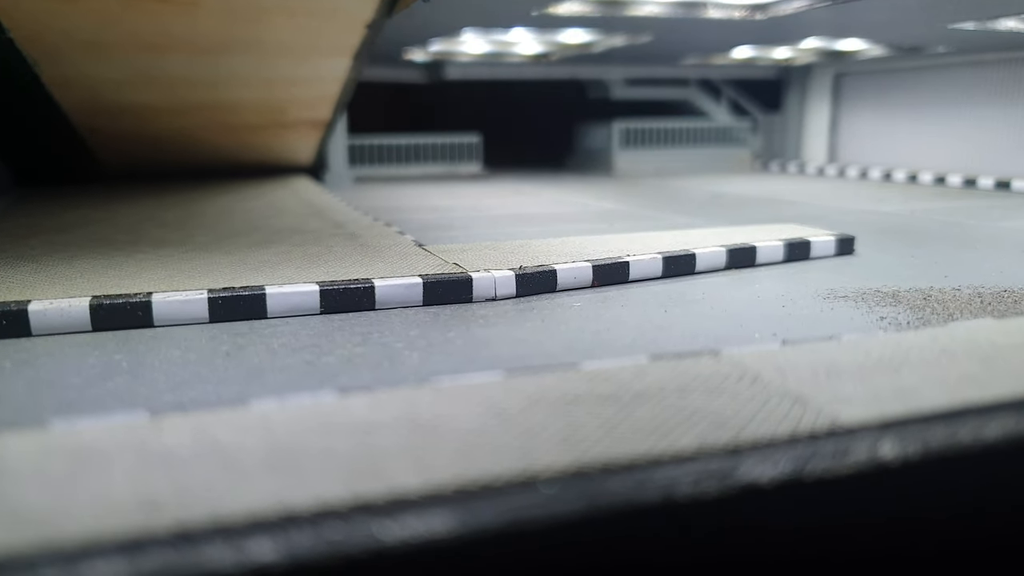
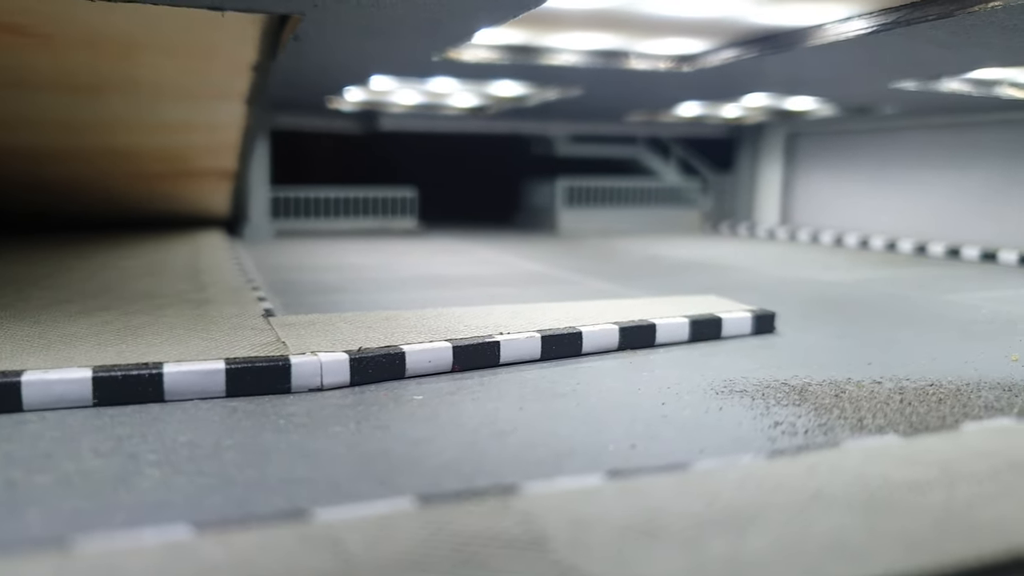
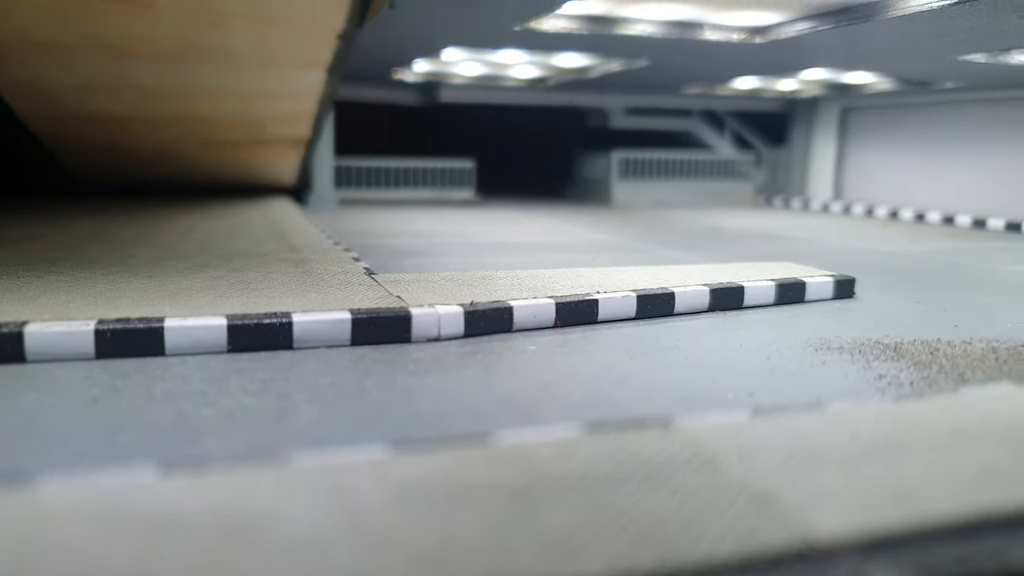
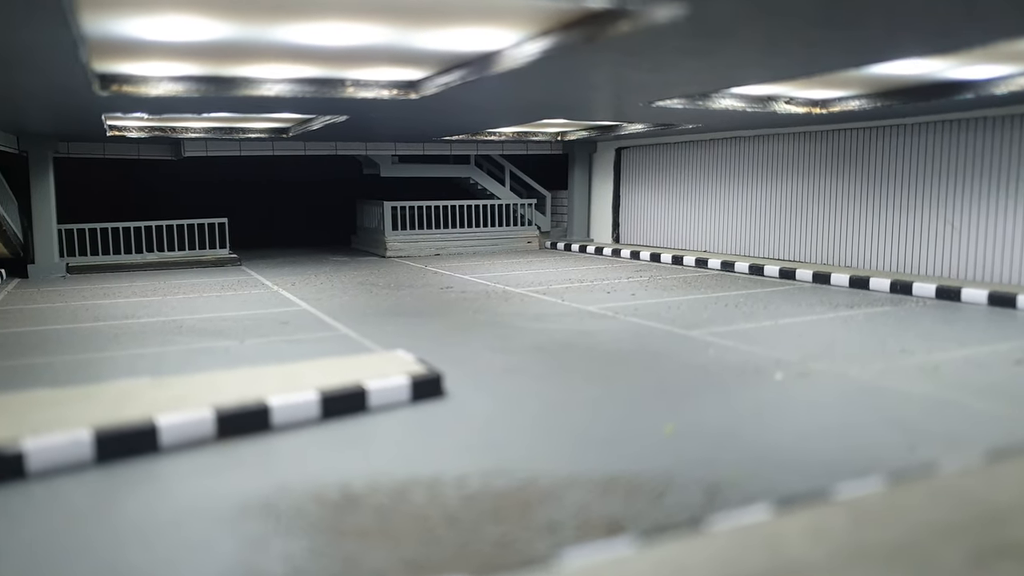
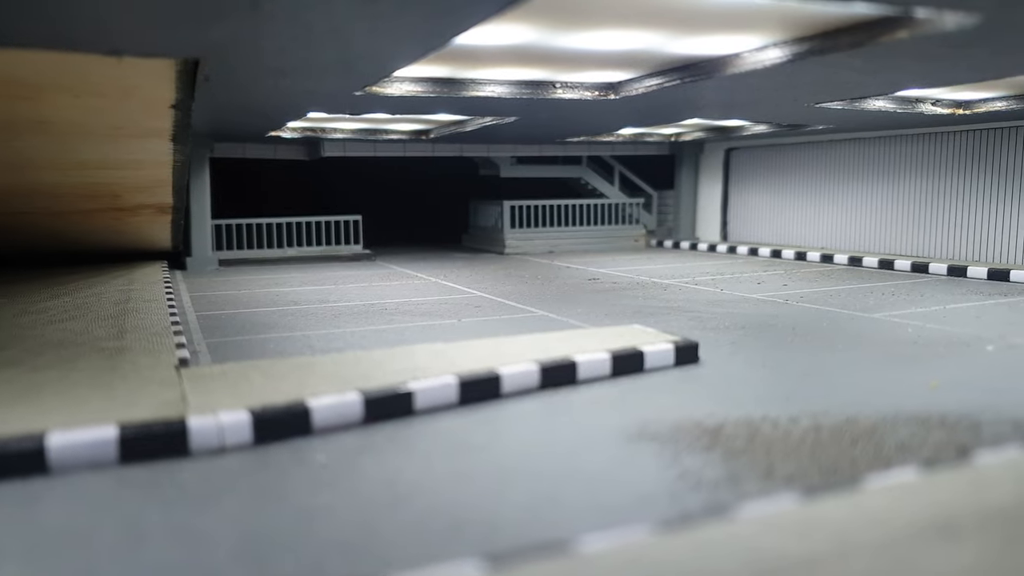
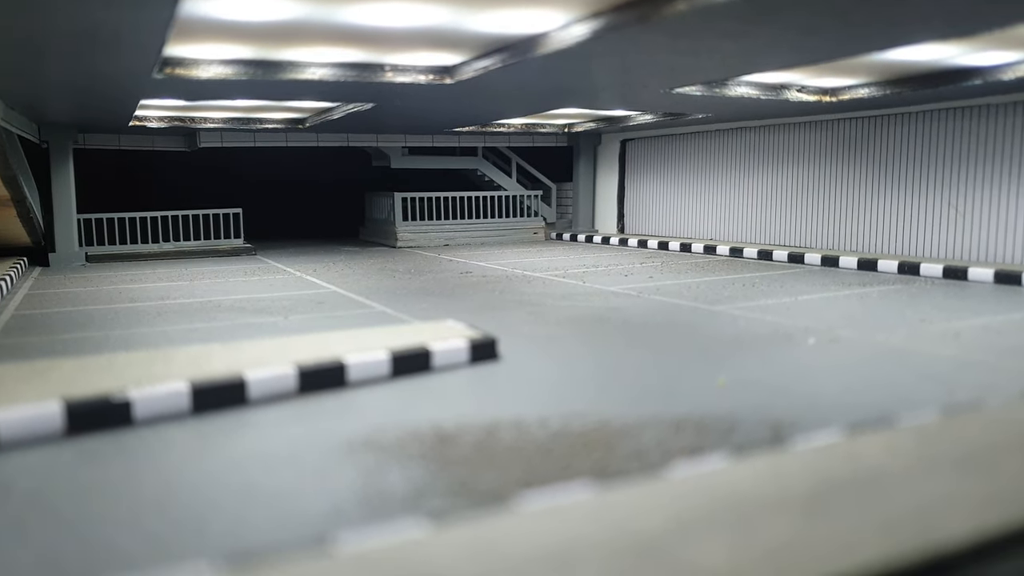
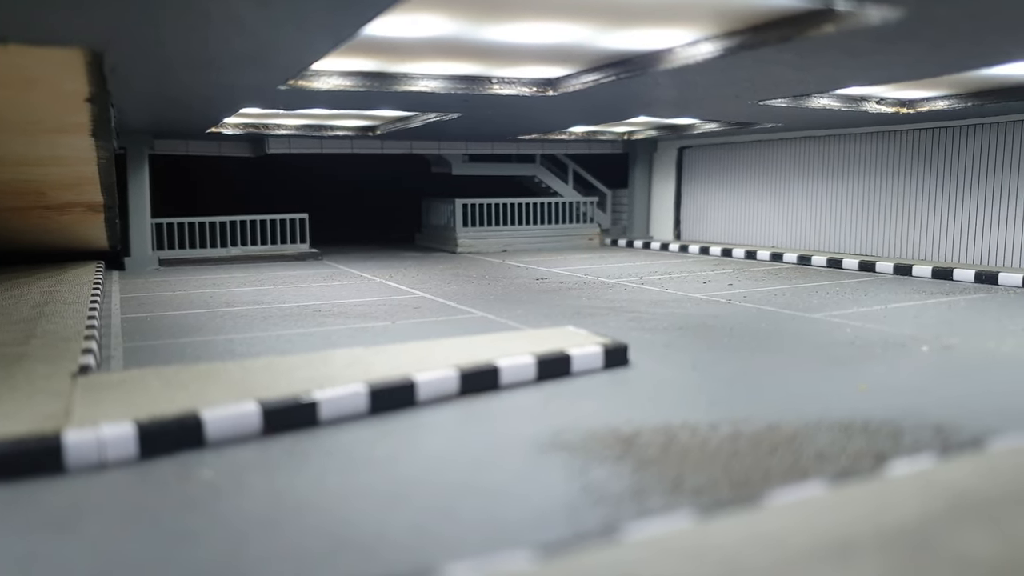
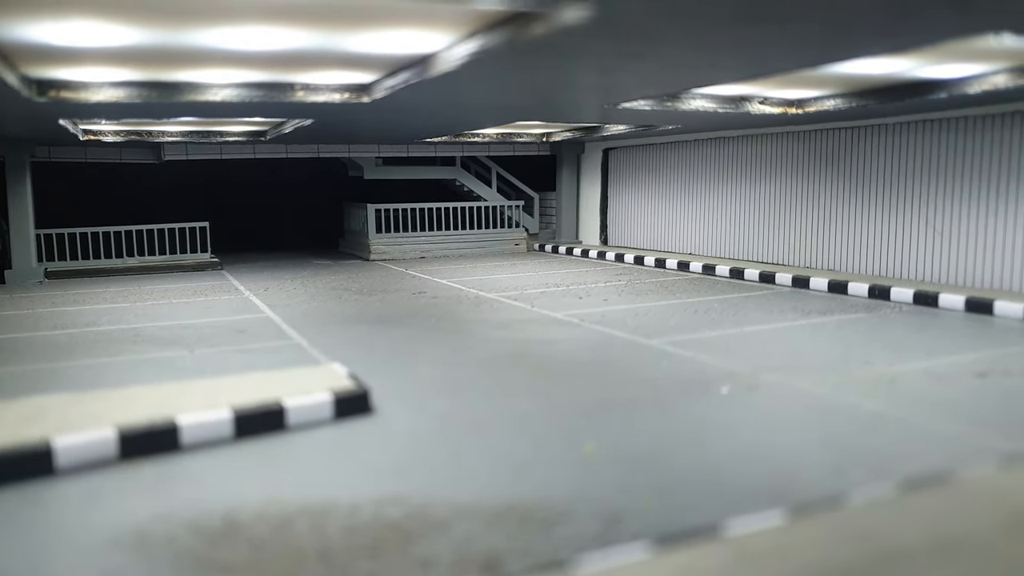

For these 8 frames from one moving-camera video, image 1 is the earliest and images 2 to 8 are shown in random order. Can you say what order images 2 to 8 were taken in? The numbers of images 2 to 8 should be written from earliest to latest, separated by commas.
3, 2, 5, 7, 6, 4, 8
